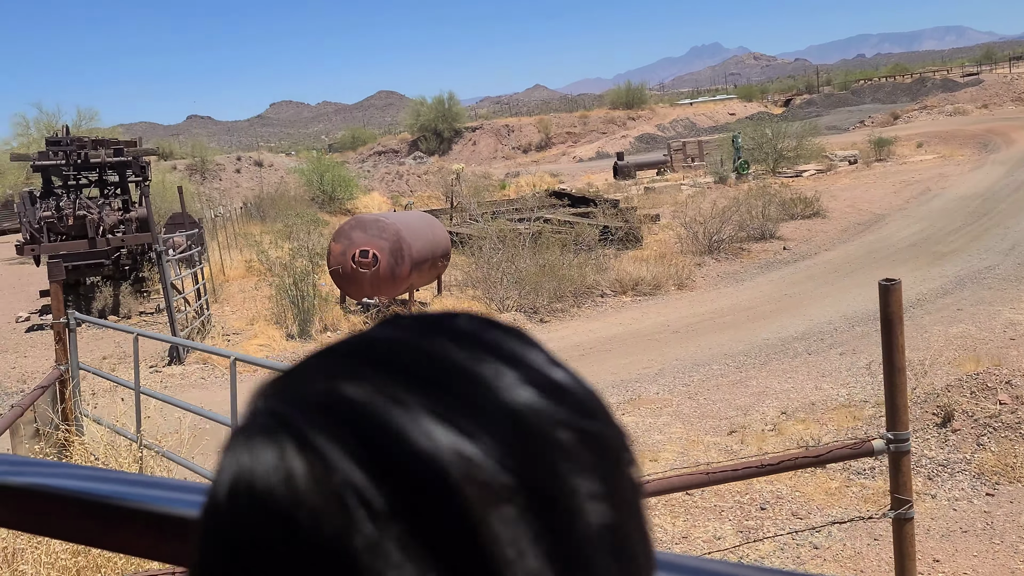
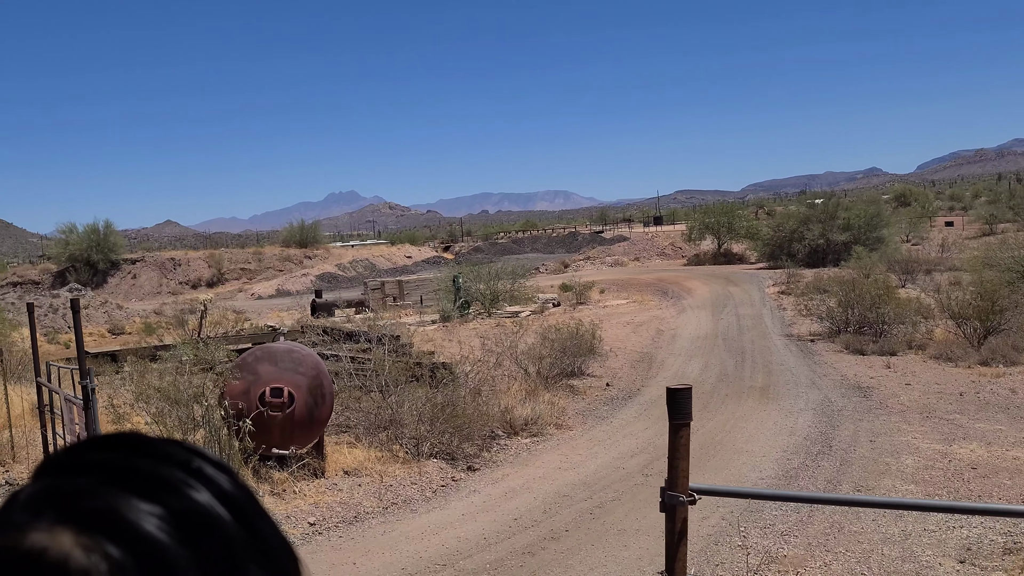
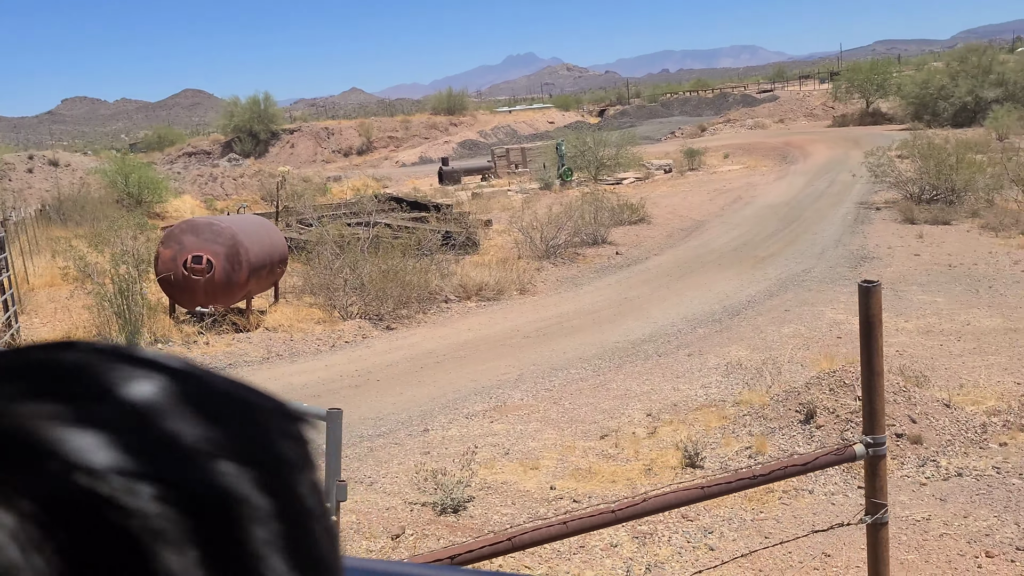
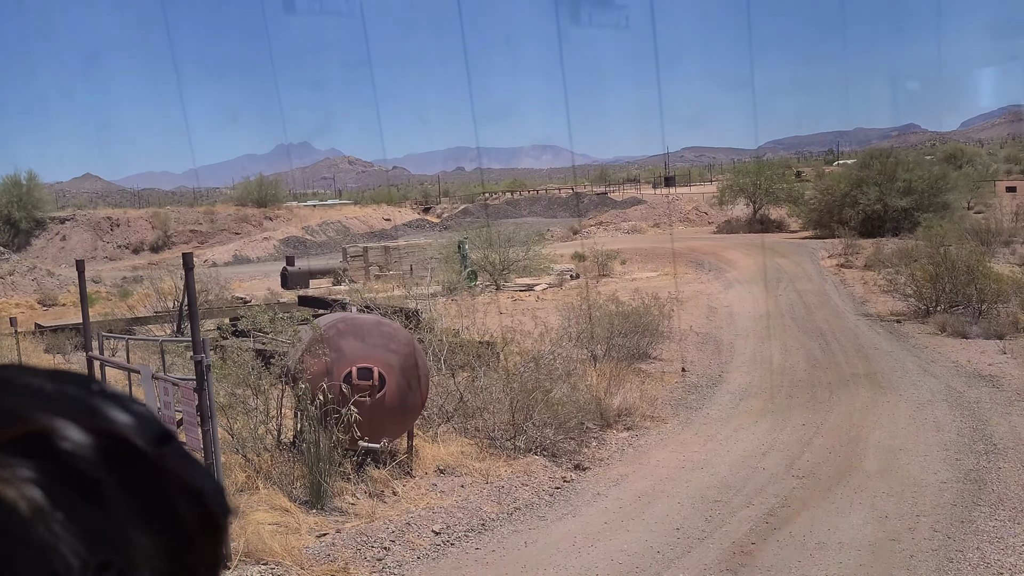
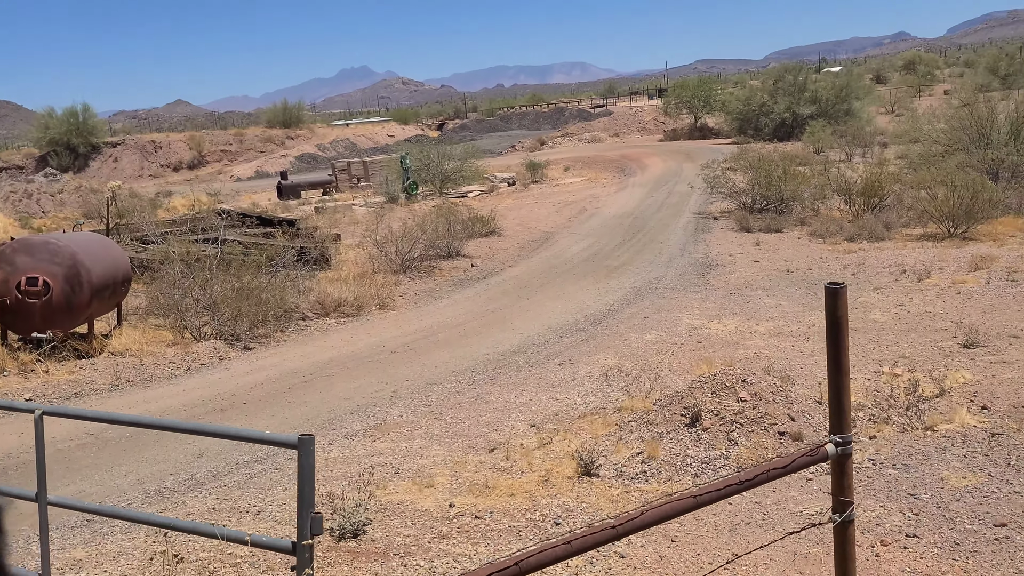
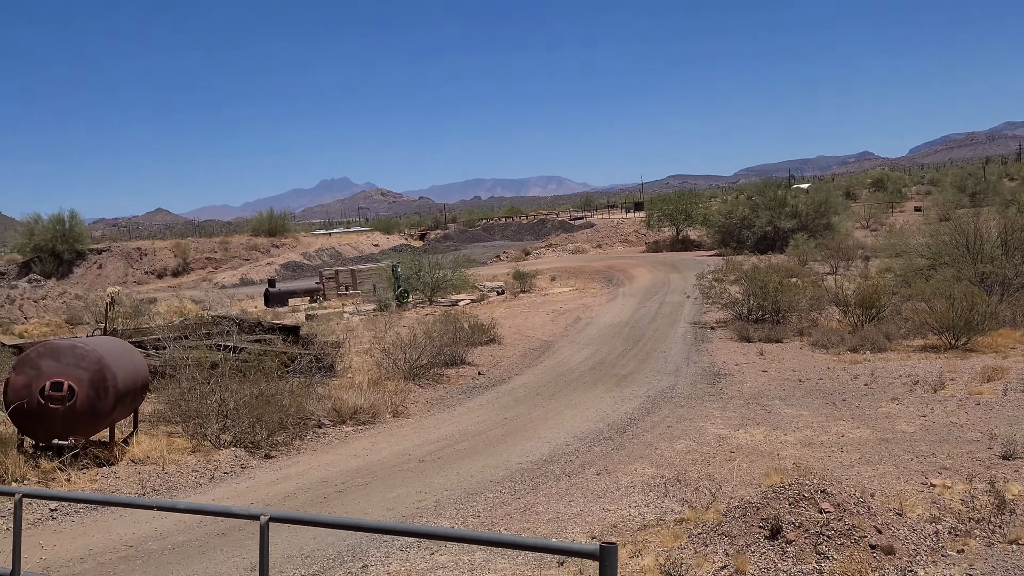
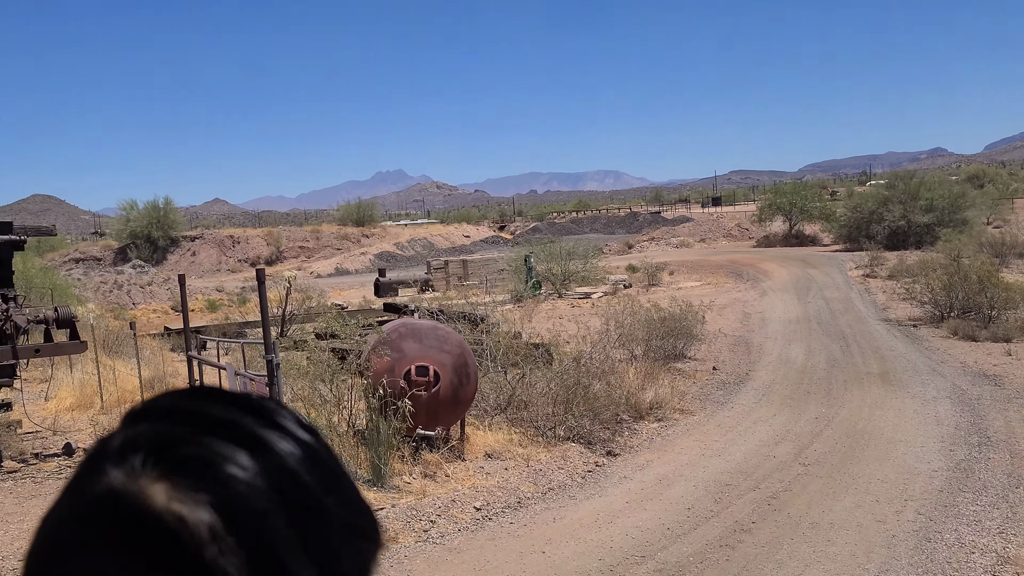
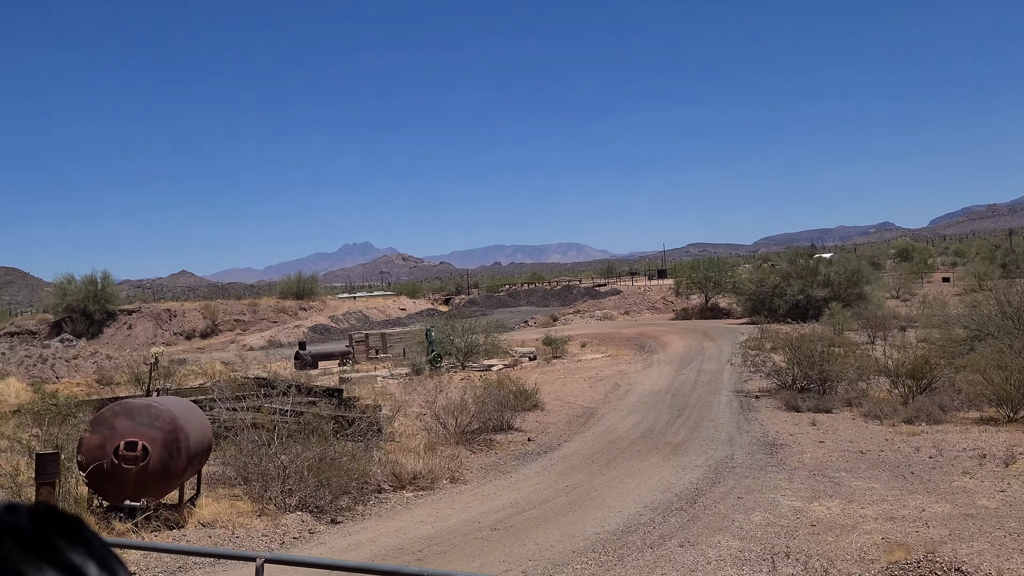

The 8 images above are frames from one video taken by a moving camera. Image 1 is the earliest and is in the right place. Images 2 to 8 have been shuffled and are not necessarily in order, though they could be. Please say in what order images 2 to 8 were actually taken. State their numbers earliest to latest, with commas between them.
3, 5, 6, 8, 2, 7, 4
